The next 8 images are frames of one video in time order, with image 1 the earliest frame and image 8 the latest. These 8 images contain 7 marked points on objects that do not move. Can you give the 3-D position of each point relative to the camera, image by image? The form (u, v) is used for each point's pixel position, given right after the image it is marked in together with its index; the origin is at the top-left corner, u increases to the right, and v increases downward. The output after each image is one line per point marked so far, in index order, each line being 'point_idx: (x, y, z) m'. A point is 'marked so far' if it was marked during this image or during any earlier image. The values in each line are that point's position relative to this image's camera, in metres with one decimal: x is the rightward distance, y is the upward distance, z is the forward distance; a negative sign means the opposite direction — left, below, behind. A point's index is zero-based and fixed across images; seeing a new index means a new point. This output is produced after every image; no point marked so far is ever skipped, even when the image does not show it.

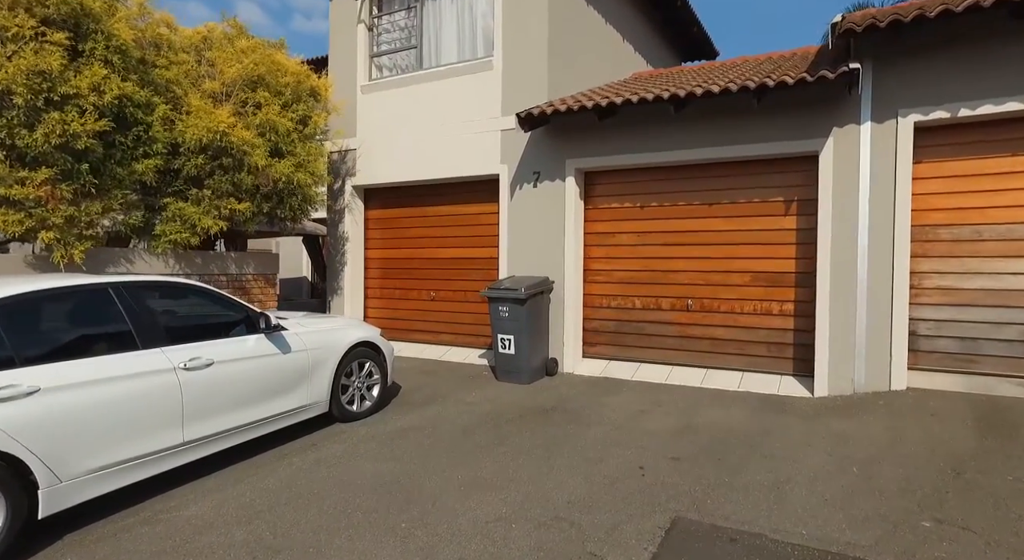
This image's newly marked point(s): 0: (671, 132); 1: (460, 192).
0: (+1.8, +1.7, +6.7) m
1: (-0.8, +1.3, +8.6) m
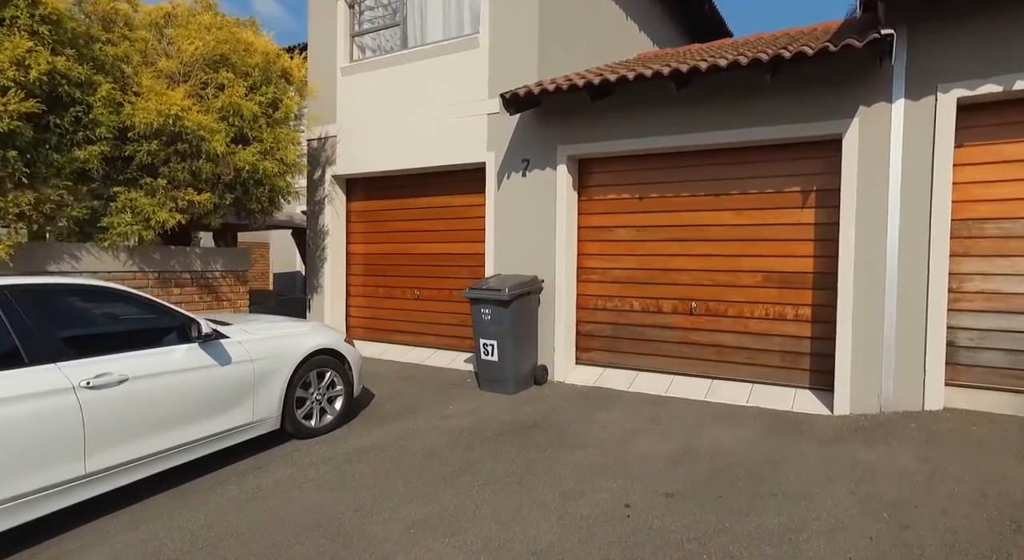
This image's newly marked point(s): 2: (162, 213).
0: (+1.6, +1.7, +6.0) m
1: (-0.9, +1.3, +8.0) m
2: (-3.7, +0.7, +6.2) m
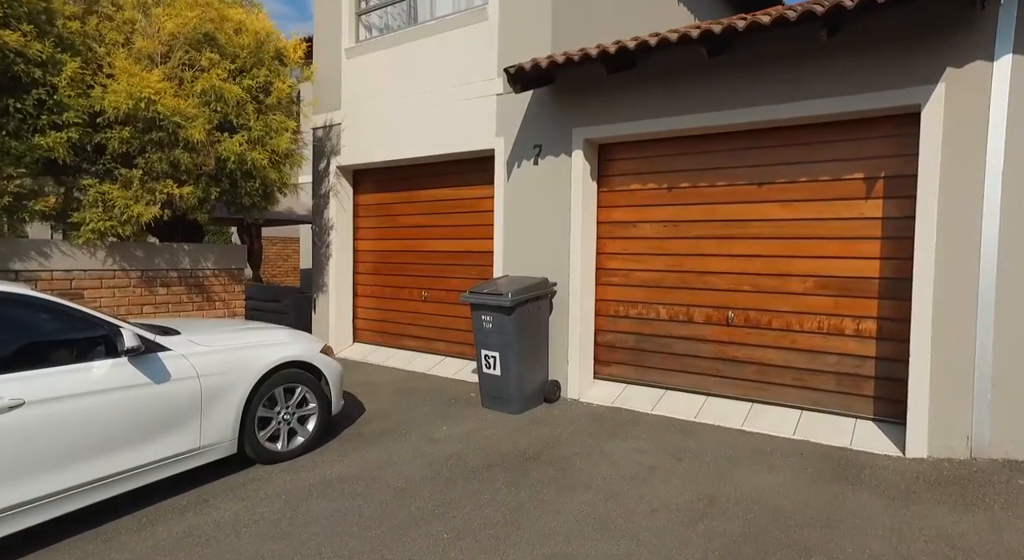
0: (+1.7, +1.6, +5.0) m
1: (-0.7, +1.3, +7.2) m
2: (-3.6, +0.7, +5.7) m
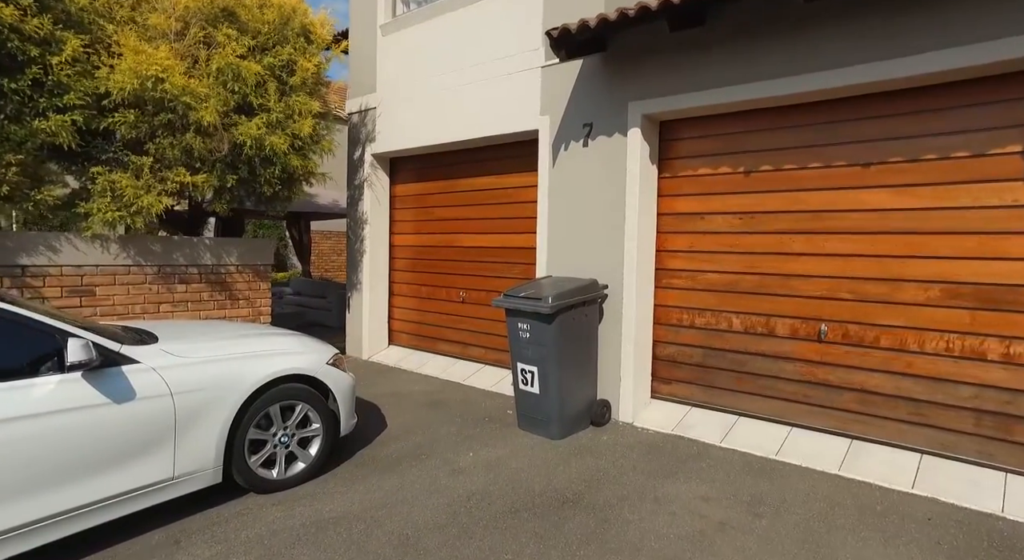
0: (+2.0, +1.6, +4.0) m
1: (-0.2, +1.3, +6.4) m
2: (-3.2, +0.7, +5.2) m
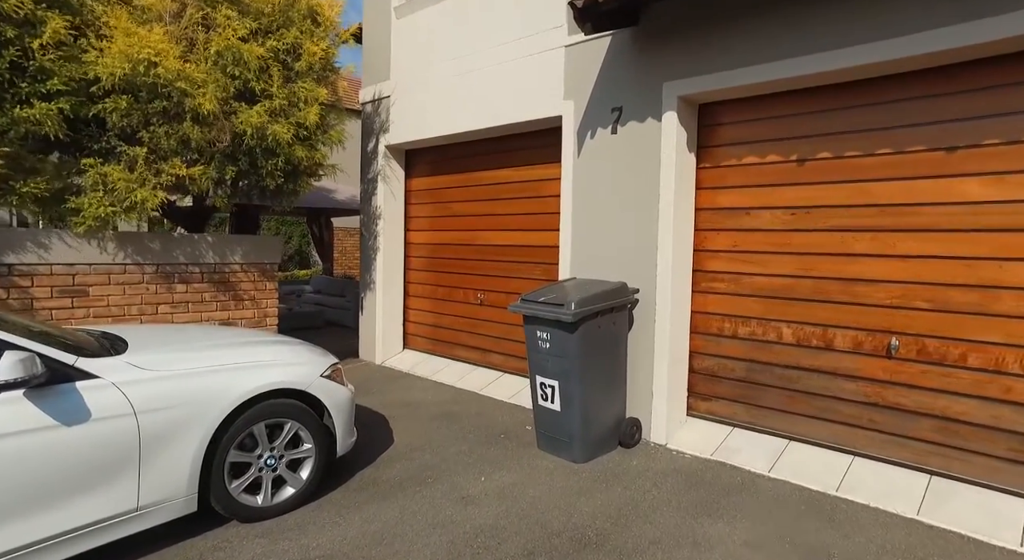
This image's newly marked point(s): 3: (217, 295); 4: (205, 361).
0: (+2.1, +1.6, +3.4) m
1: (+0.1, +1.3, +5.9) m
2: (-3.1, +0.7, +4.9) m
3: (-3.0, -0.2, +5.9) m
4: (-1.7, -0.5, +3.4) m
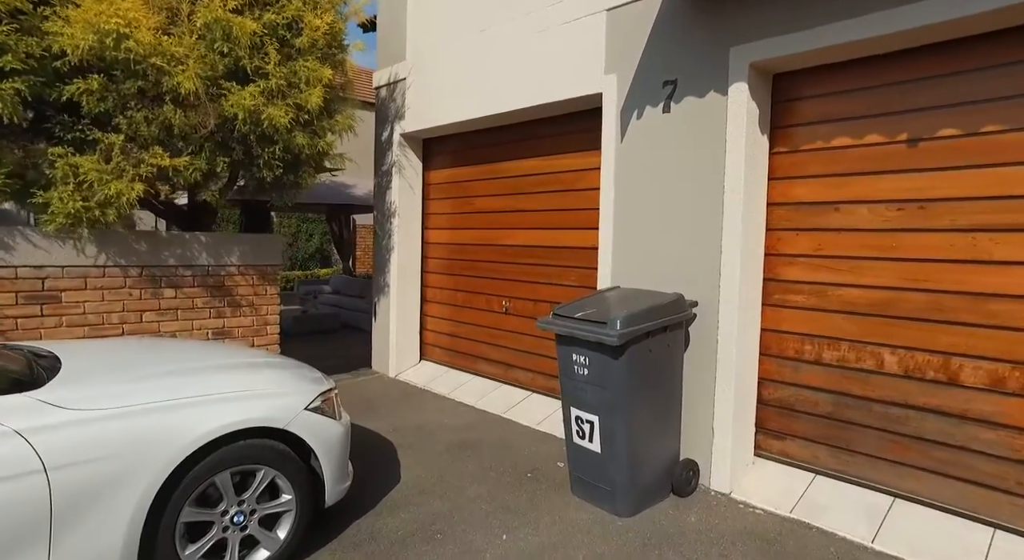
0: (+2.2, +1.5, +2.5) m
1: (+0.3, +1.3, +5.1) m
2: (-2.9, +0.7, +4.2) m
3: (-2.7, -0.2, +5.3) m
4: (-1.6, -0.5, +2.7) m
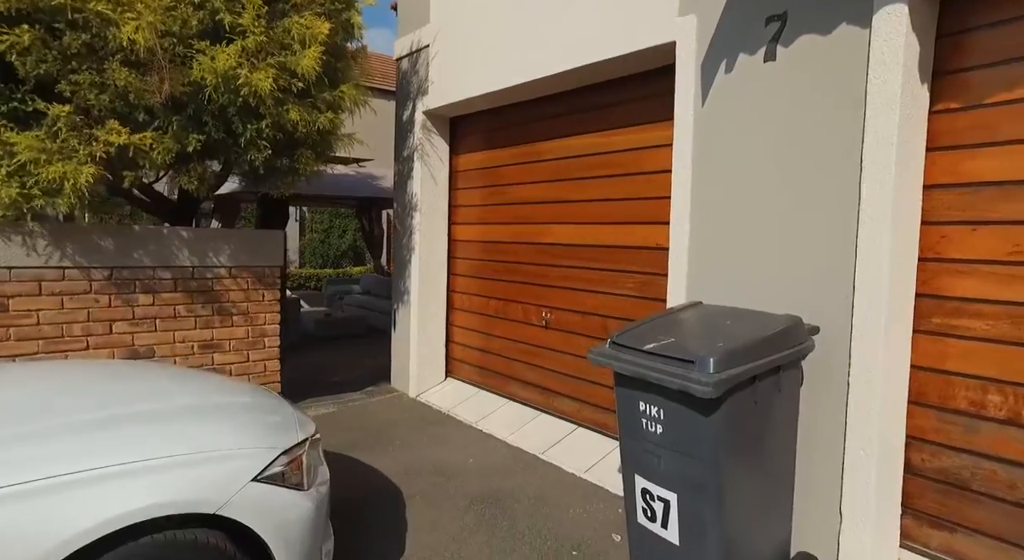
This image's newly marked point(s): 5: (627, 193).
0: (+2.3, +1.4, +1.3) m
1: (+0.6, +1.2, +4.1) m
2: (-2.6, +0.7, +3.4) m
3: (-2.4, -0.2, +4.5) m
4: (-1.5, -0.6, +1.8) m
5: (+0.8, +0.6, +3.9) m
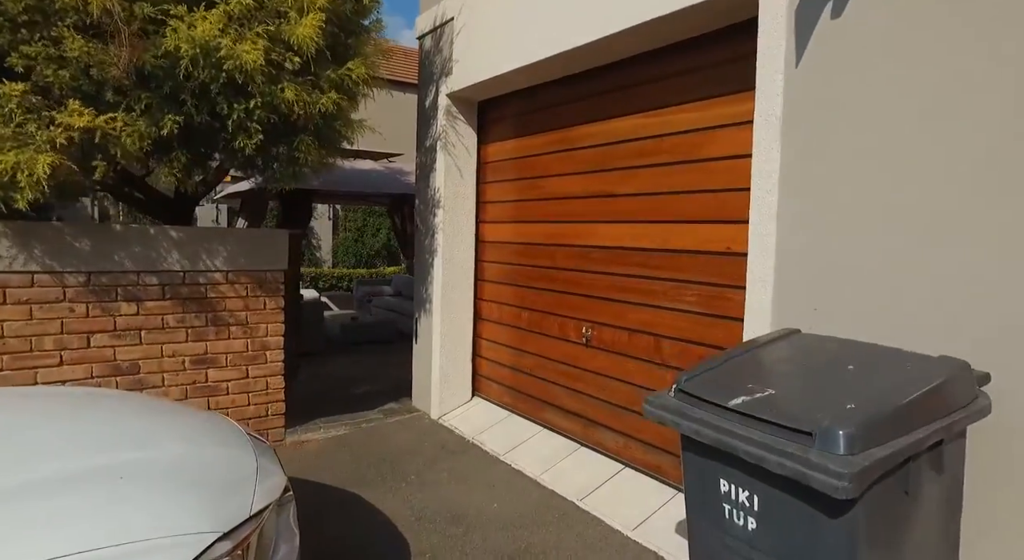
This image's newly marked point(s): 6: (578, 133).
0: (+2.3, +1.3, +0.5) m
1: (+0.8, +1.1, +3.3) m
2: (-2.5, +0.6, +2.9) m
3: (-2.2, -0.3, +3.9) m
4: (-1.5, -0.6, +1.2) m
5: (+0.9, +0.5, +3.1) m
6: (+0.4, +1.0, +3.9) m
